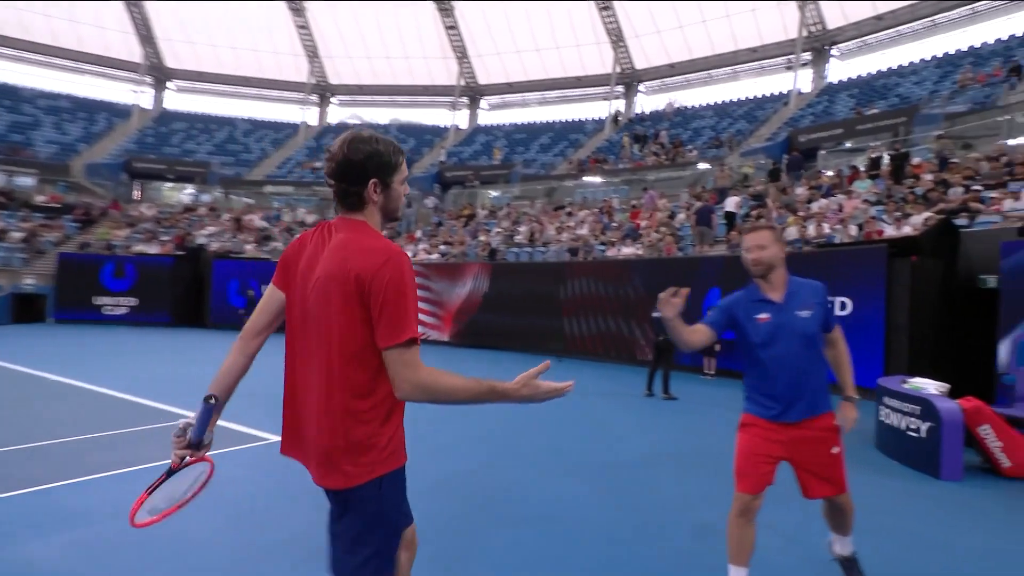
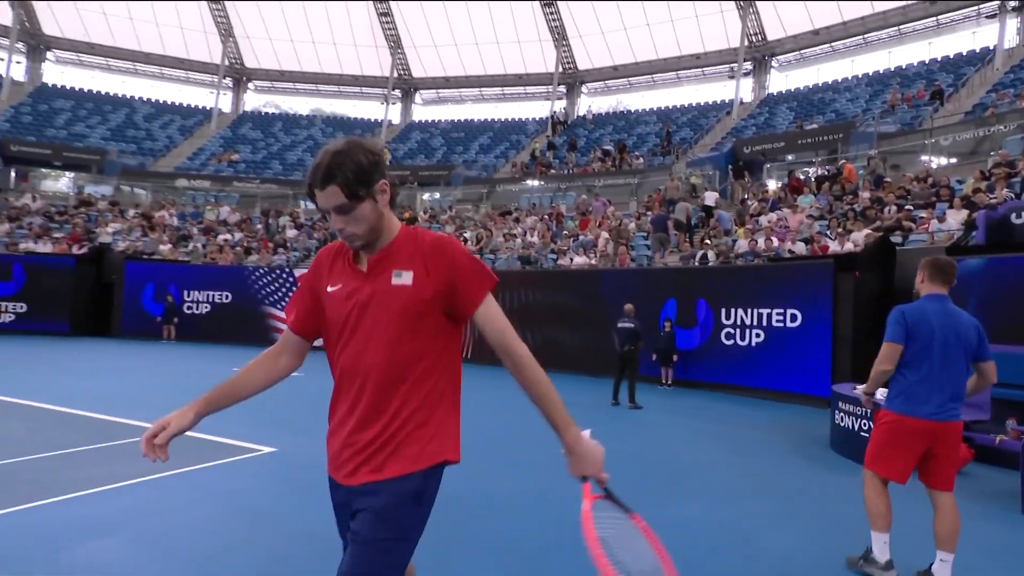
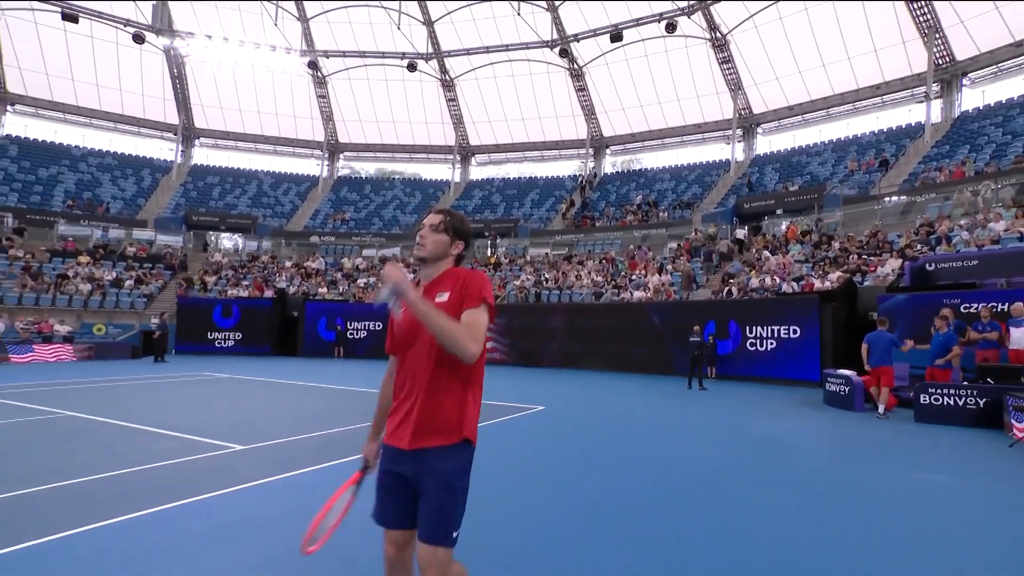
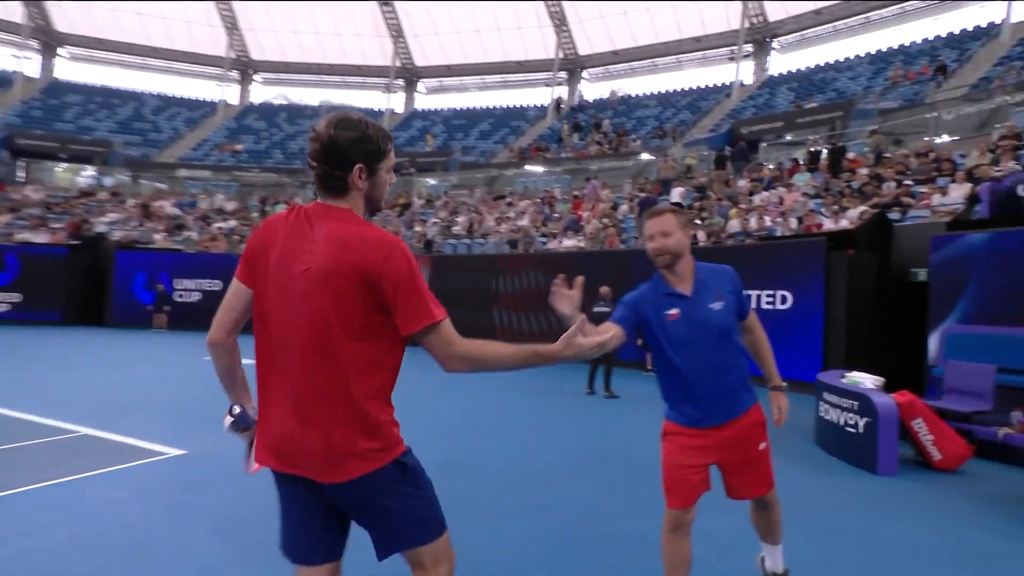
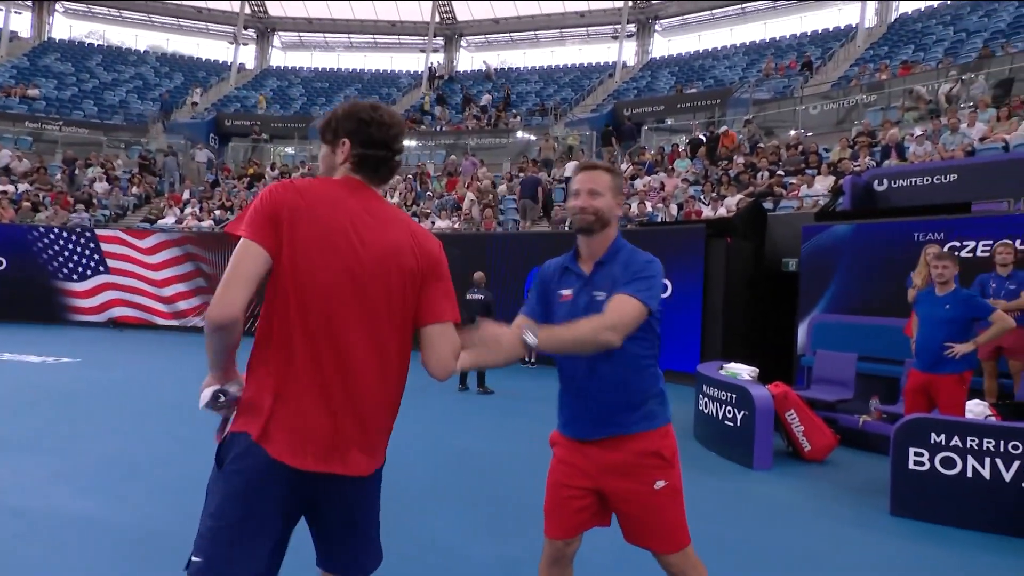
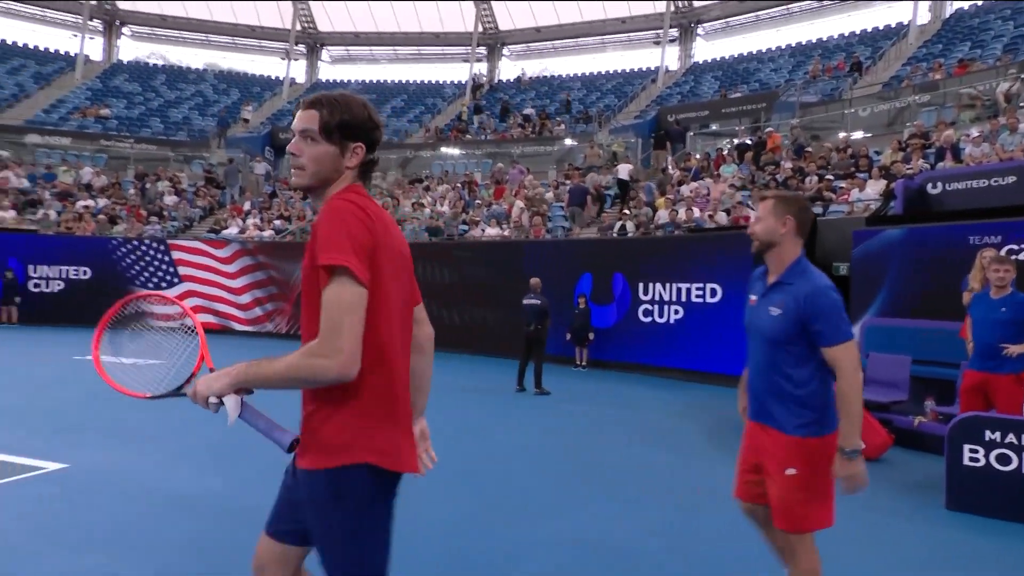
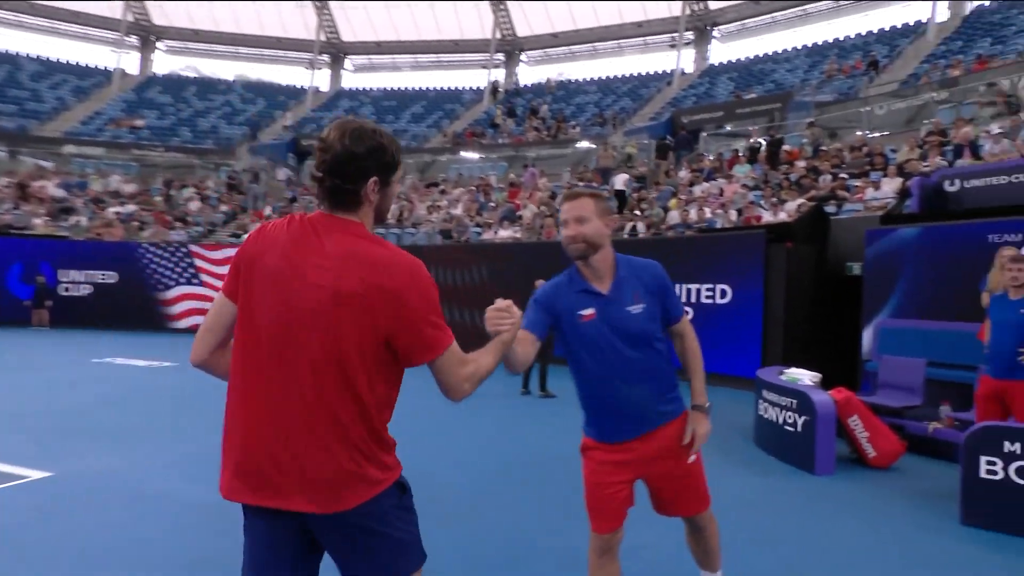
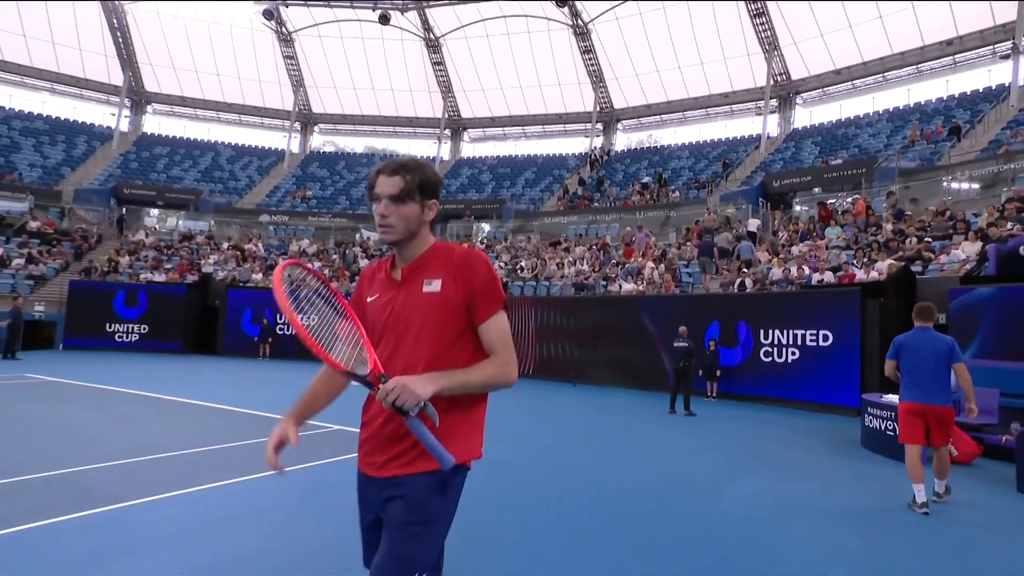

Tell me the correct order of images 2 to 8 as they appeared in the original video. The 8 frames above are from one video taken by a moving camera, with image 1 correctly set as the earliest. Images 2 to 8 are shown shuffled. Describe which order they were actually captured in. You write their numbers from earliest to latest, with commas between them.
4, 7, 5, 6, 2, 8, 3
